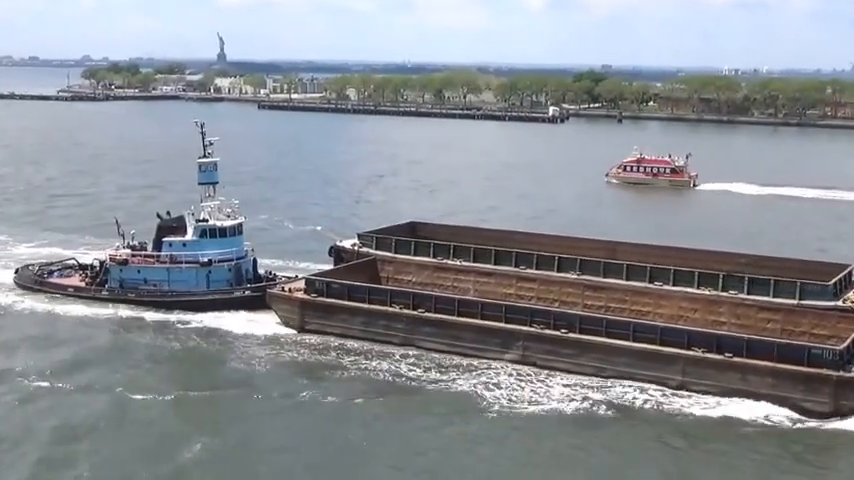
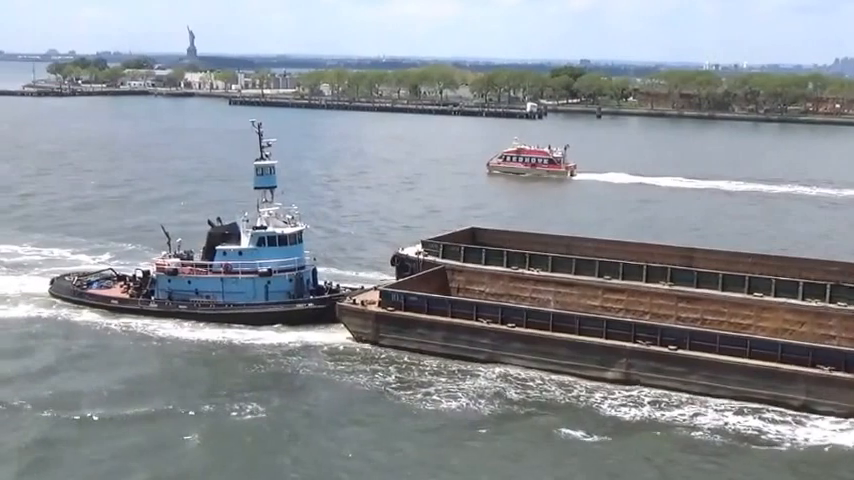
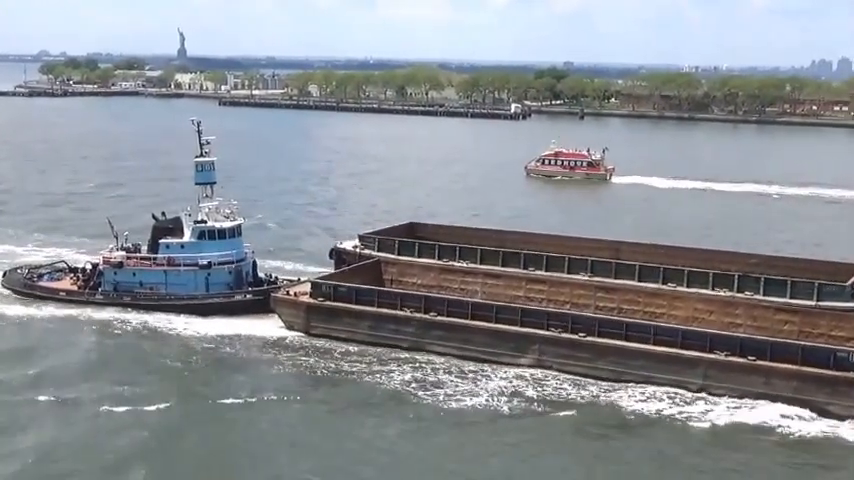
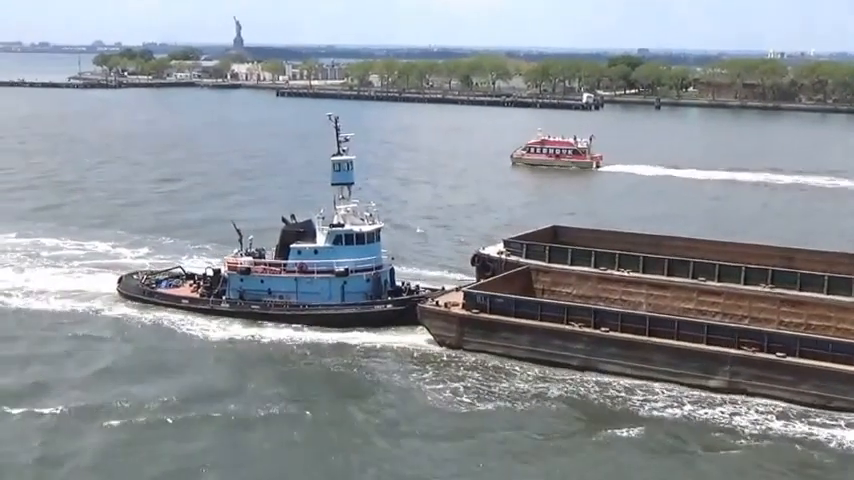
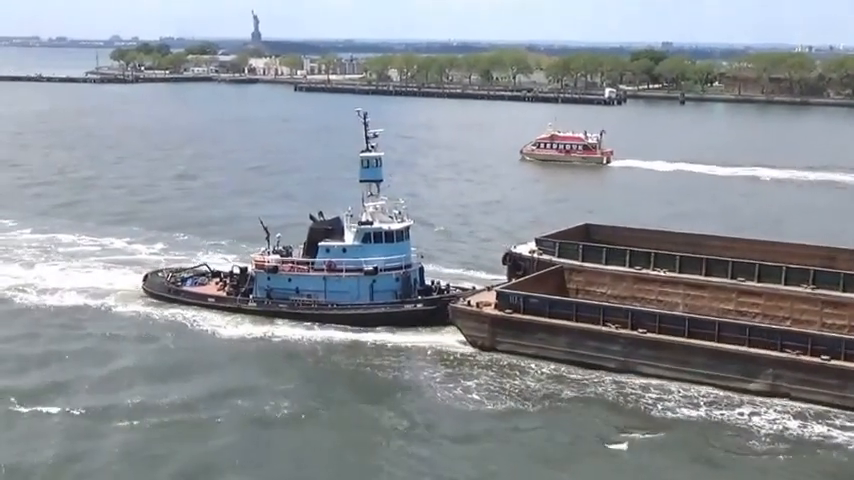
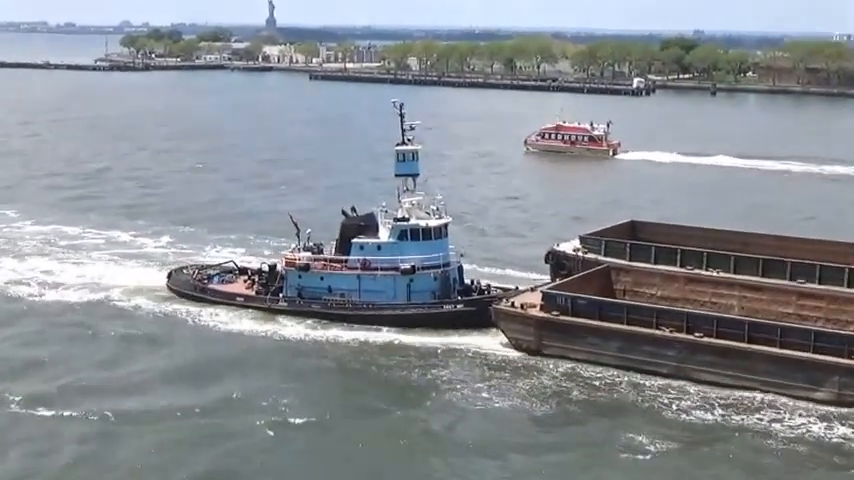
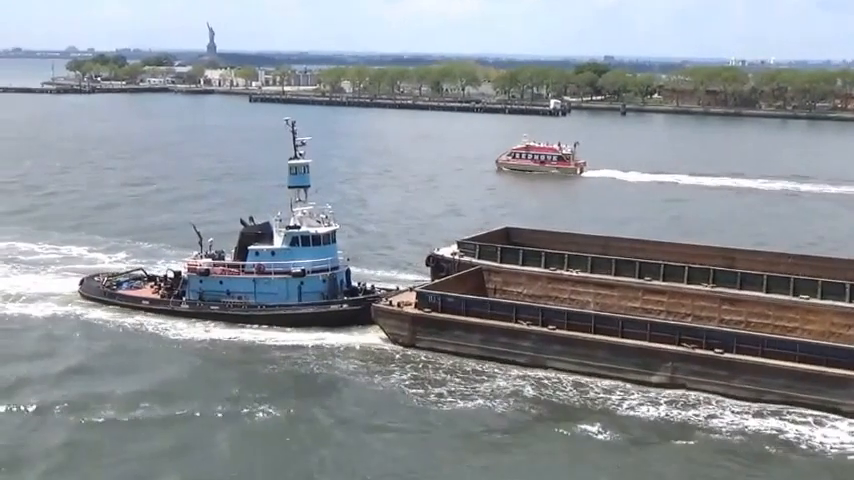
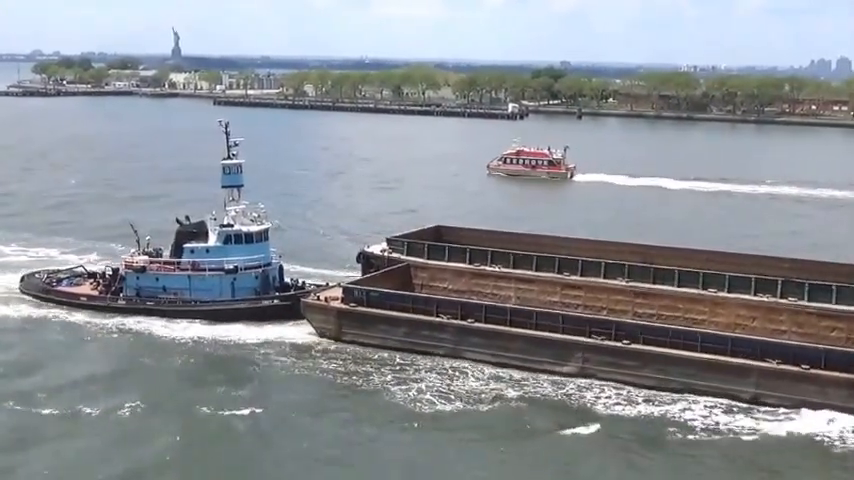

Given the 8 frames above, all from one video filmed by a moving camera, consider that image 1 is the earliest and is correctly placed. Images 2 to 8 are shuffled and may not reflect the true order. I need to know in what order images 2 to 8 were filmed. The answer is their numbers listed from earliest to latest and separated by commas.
3, 8, 2, 7, 4, 5, 6
